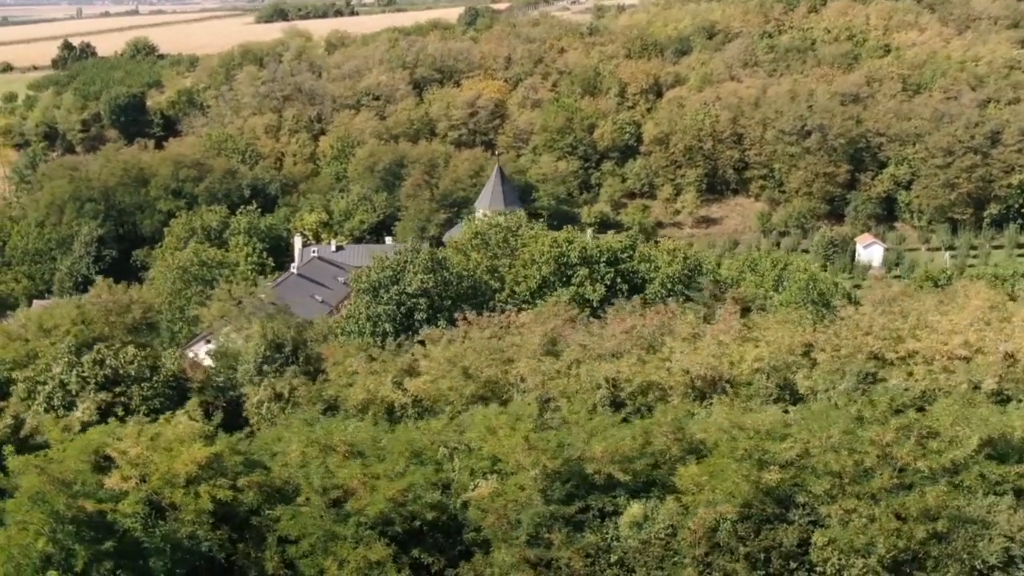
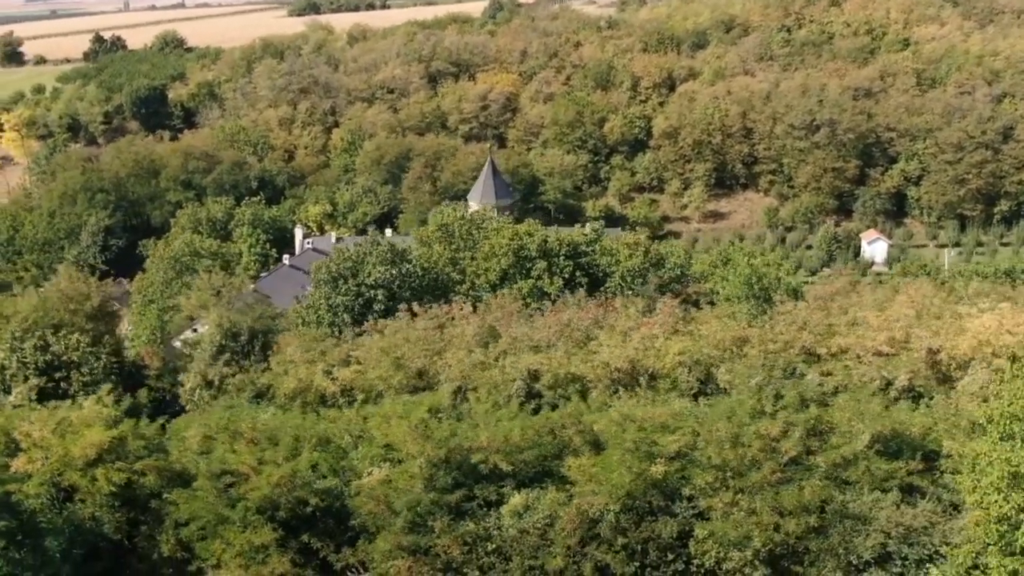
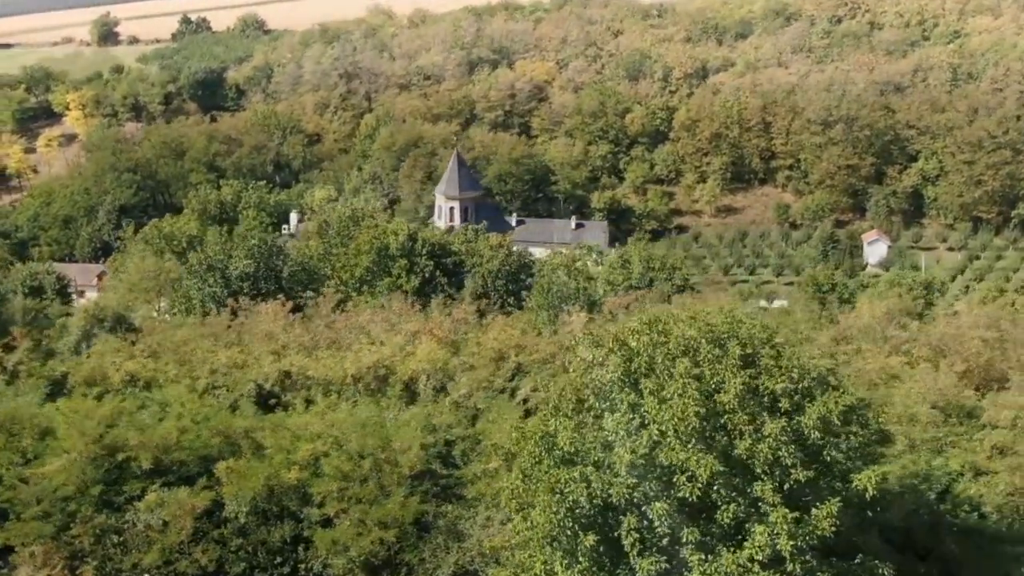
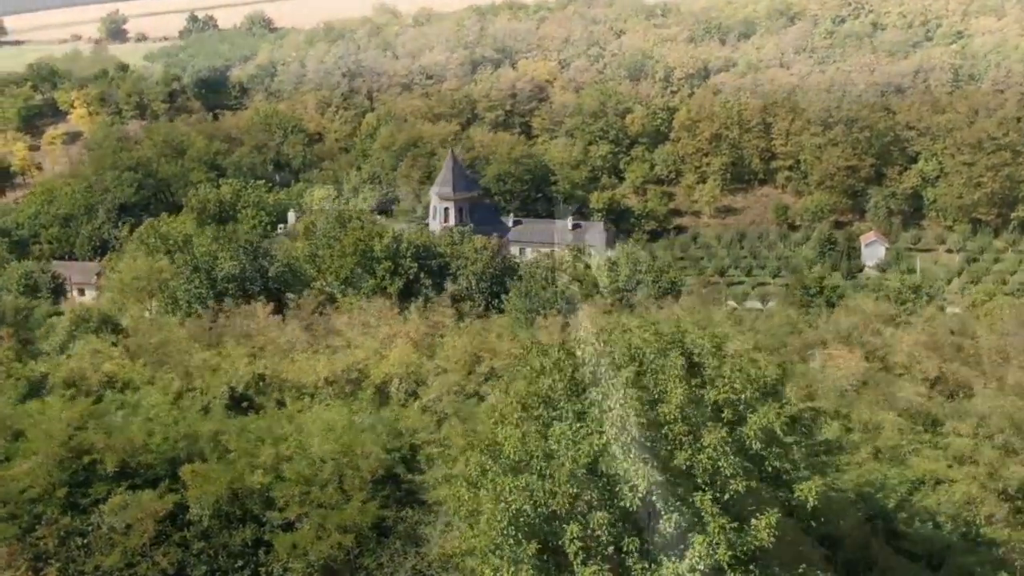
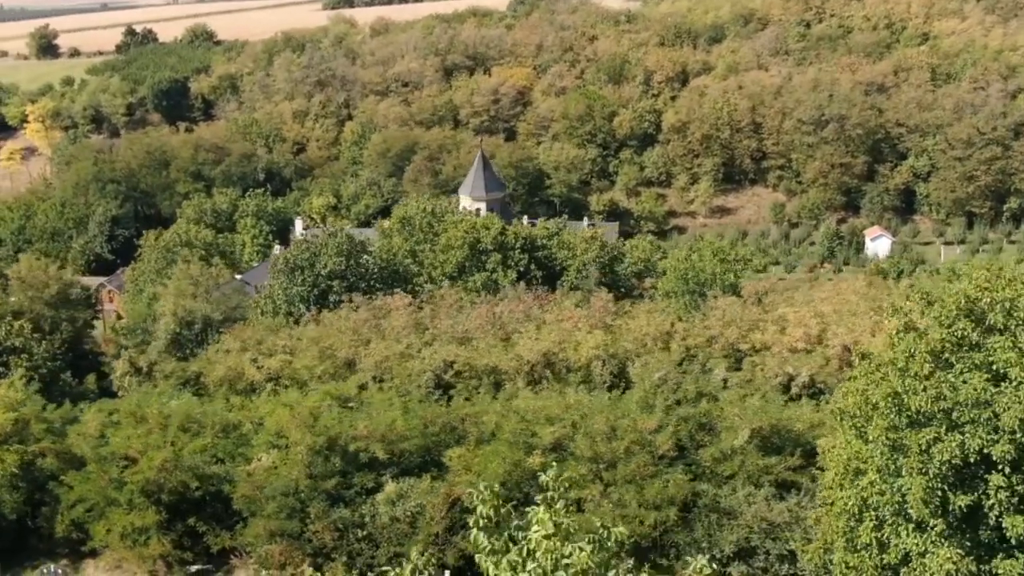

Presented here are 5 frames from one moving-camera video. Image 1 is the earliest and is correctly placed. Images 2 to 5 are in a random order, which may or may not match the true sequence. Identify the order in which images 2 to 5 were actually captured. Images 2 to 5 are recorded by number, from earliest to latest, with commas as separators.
2, 5, 3, 4
